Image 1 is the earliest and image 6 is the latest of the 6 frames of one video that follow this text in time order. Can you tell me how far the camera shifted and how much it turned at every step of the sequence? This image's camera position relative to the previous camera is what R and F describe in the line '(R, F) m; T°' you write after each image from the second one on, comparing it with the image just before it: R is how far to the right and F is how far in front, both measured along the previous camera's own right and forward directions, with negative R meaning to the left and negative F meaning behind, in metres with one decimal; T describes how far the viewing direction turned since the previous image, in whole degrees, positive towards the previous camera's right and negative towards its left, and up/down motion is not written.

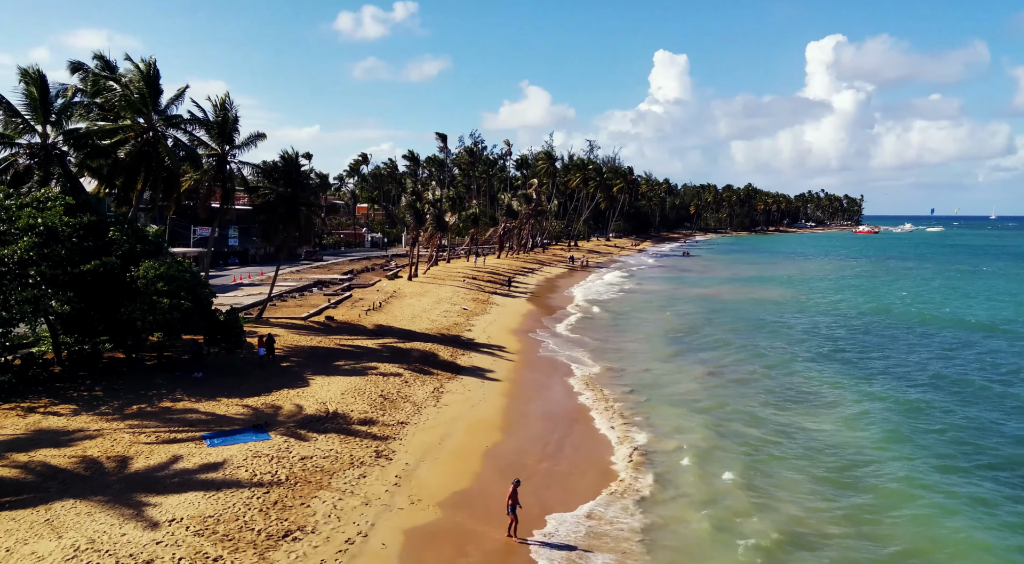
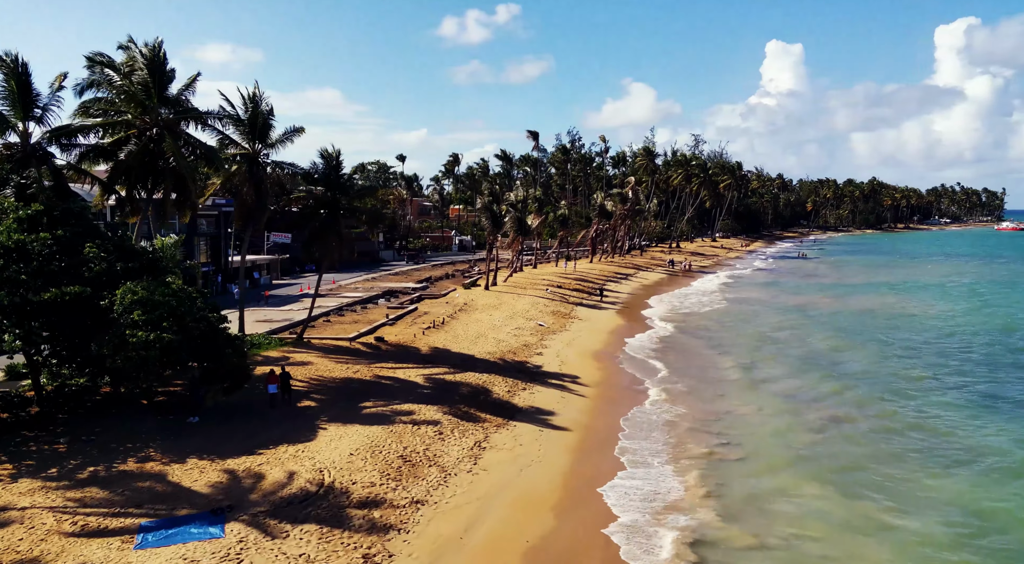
(+1.1, +5.9) m; -8°
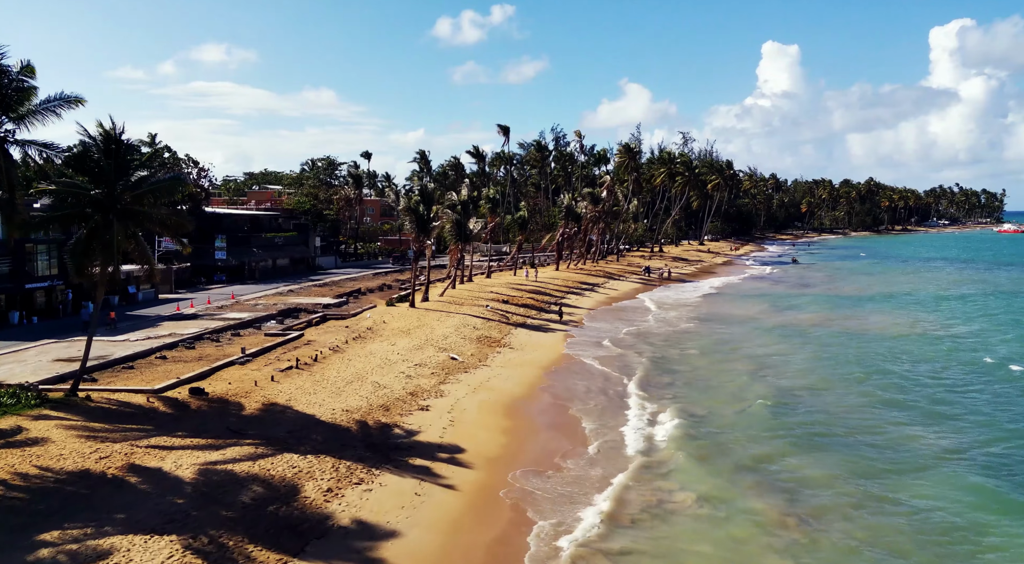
(+4.0, +9.2) m; 0°
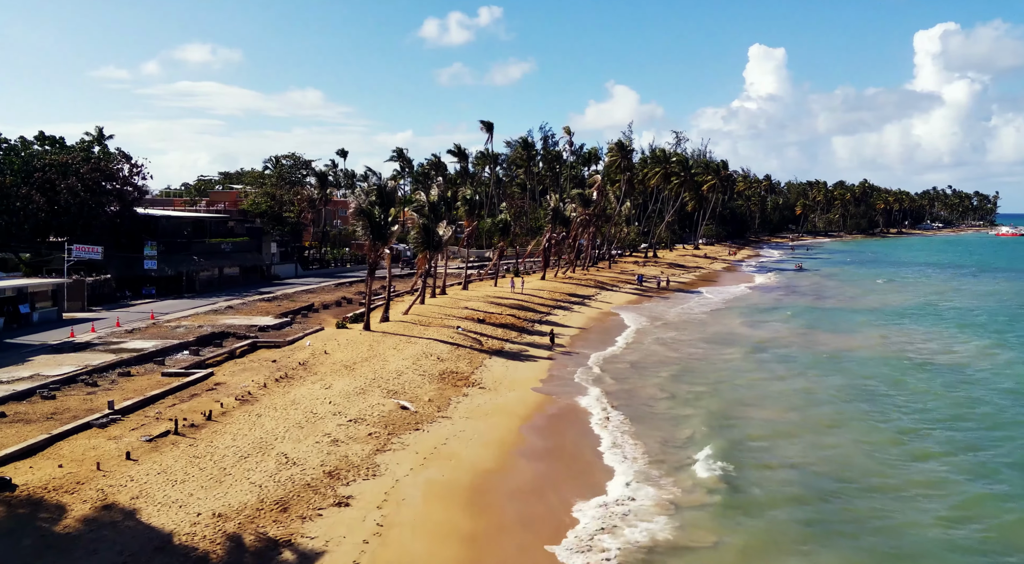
(+0.7, +7.5) m; +1°
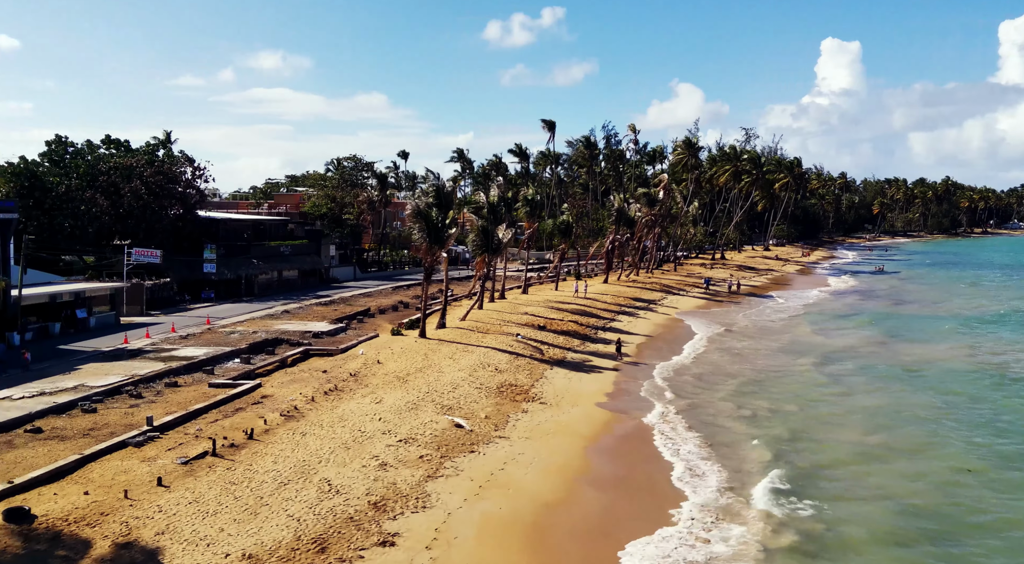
(-0.1, +2.1) m; -5°
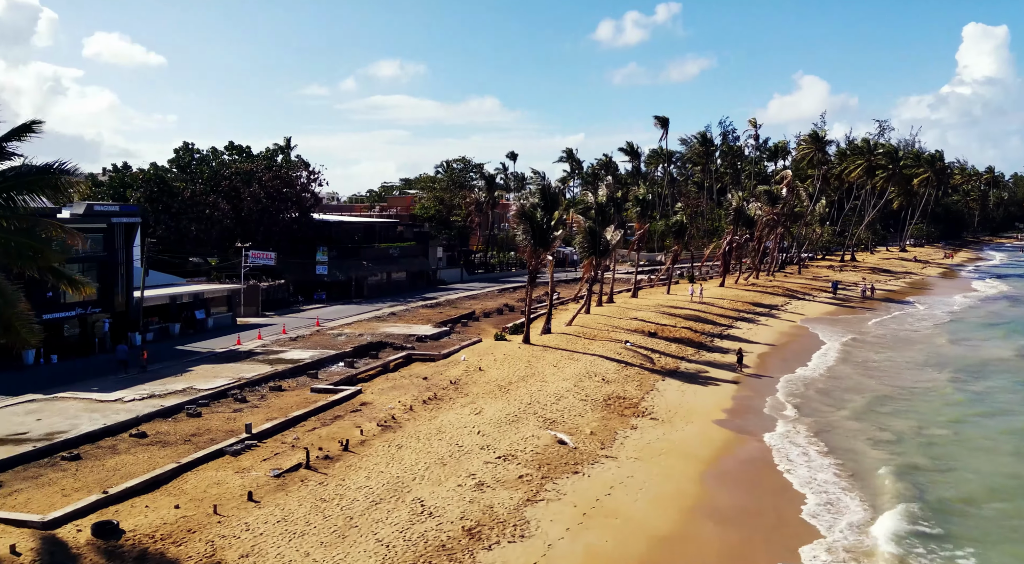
(0.0, +1.6) m; -8°
